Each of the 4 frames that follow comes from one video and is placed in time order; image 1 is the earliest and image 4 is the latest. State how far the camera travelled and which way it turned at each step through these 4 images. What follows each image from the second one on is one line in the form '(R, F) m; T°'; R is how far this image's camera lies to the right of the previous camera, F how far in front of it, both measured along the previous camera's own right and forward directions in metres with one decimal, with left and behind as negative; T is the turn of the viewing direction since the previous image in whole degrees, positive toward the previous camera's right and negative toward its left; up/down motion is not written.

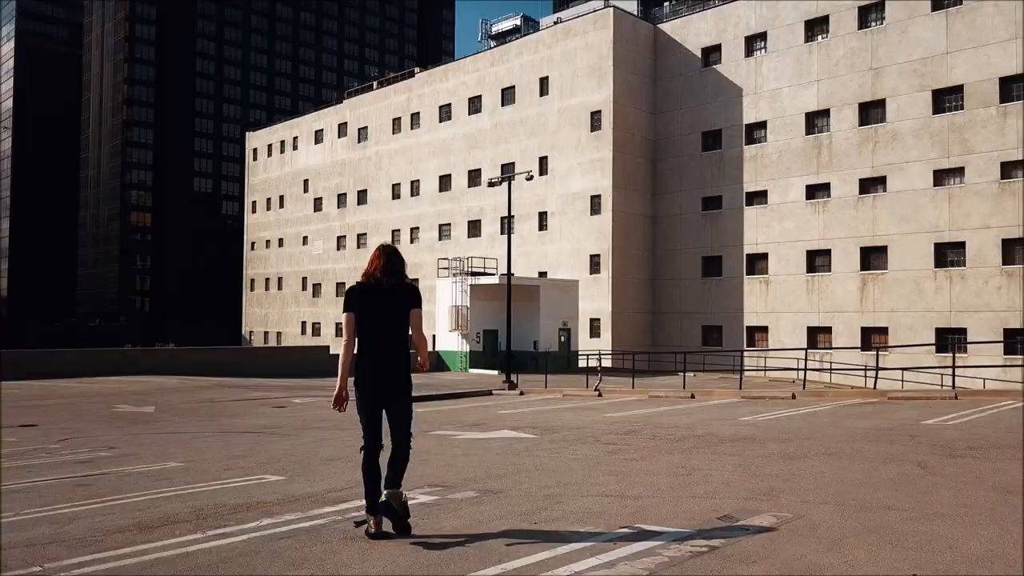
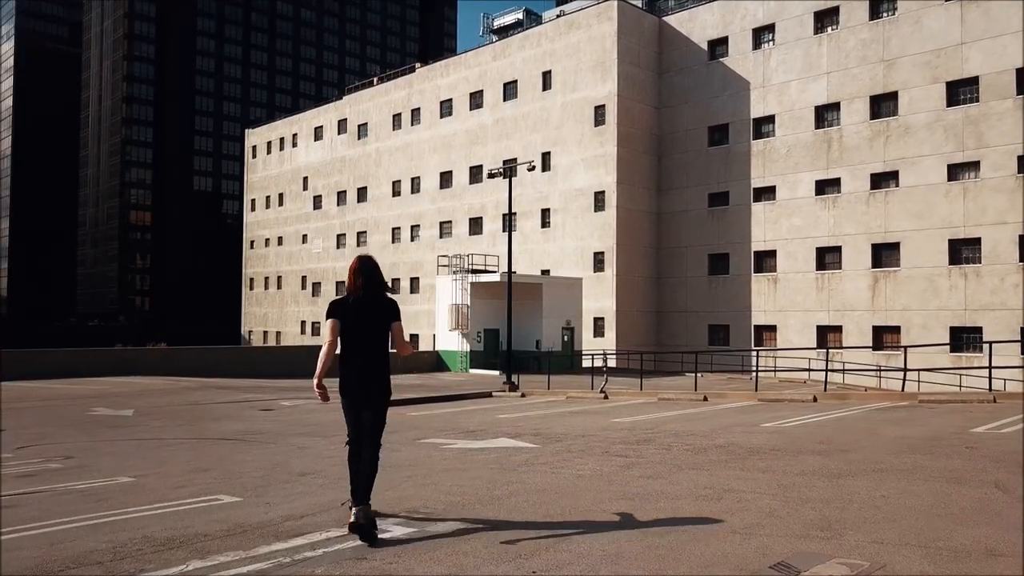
(0.0, +1.0) m; 0°
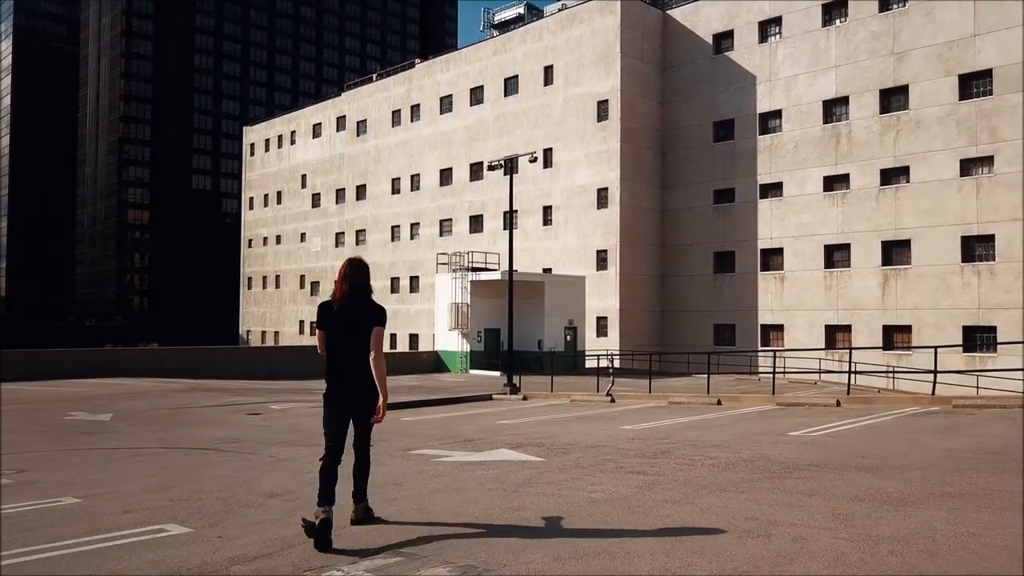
(0.0, +0.9) m; 0°
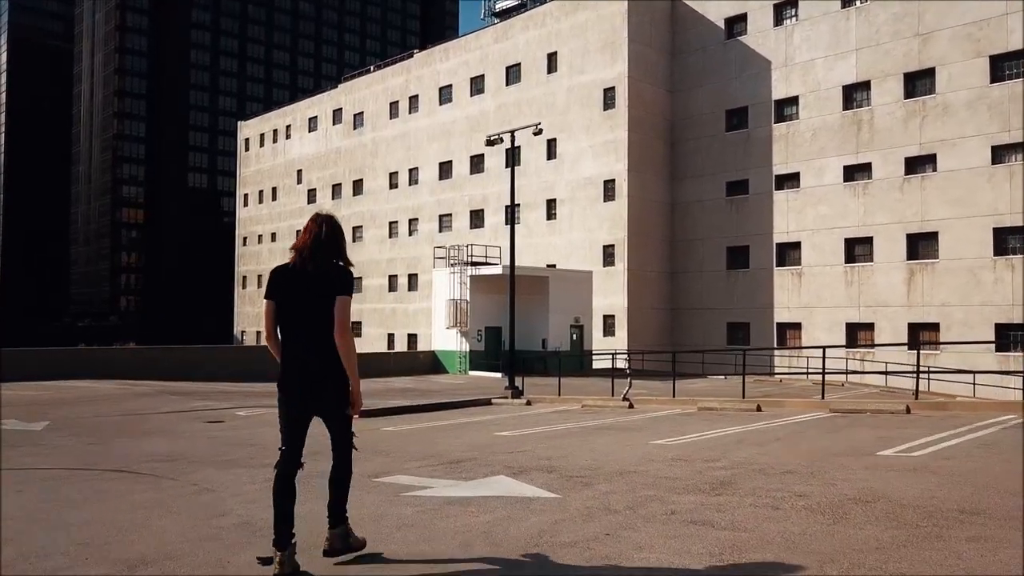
(0.0, +2.2) m; 0°
